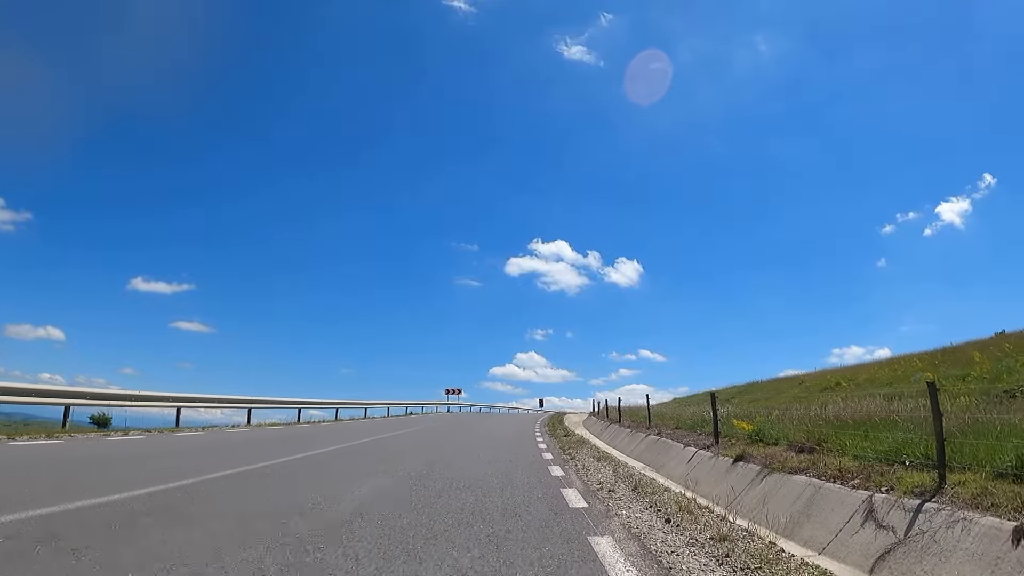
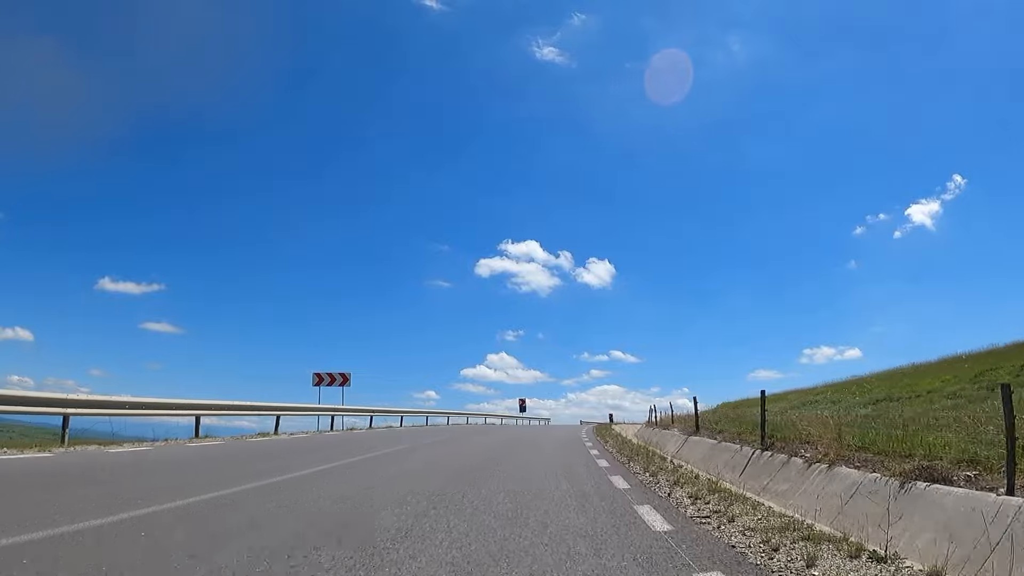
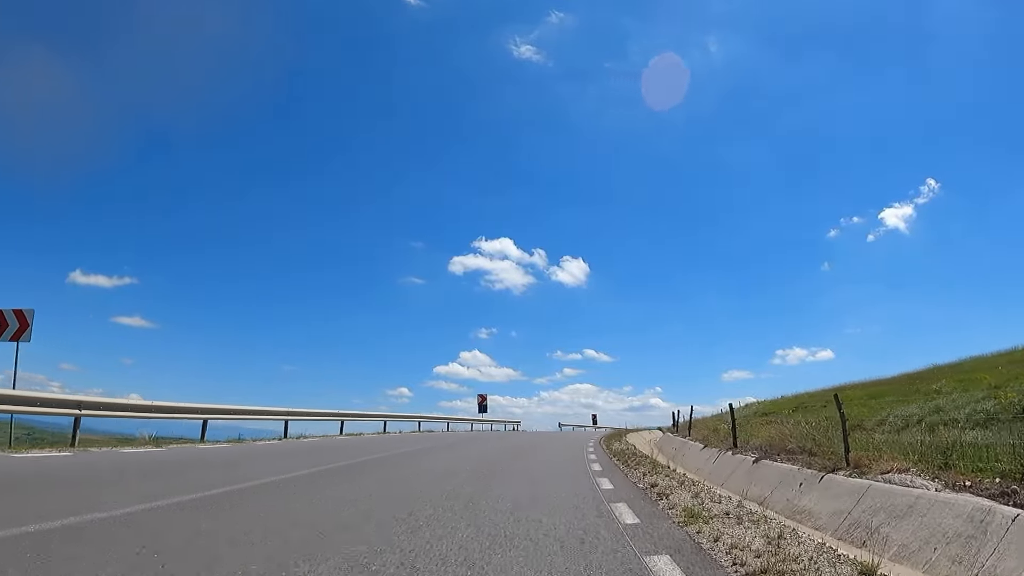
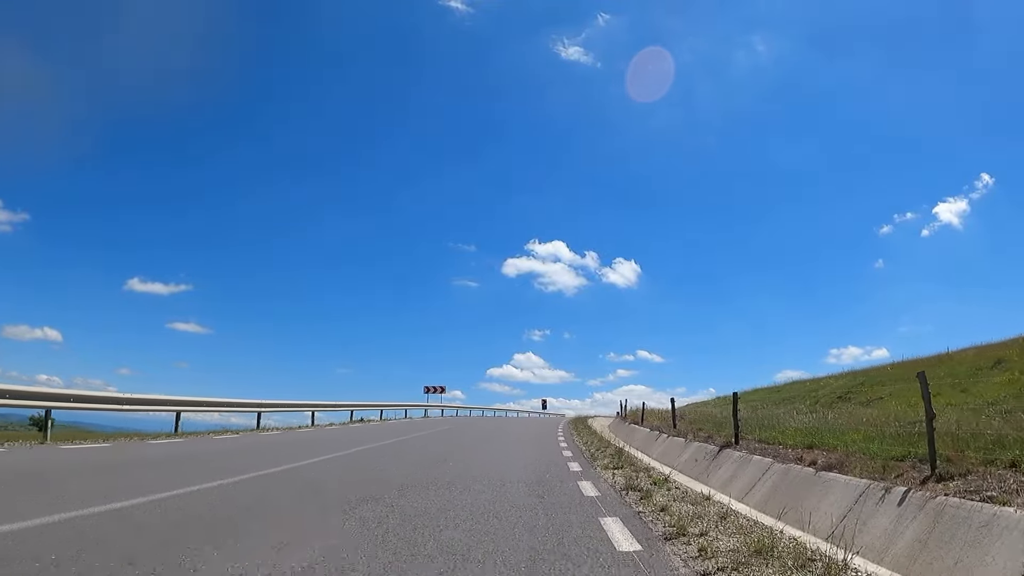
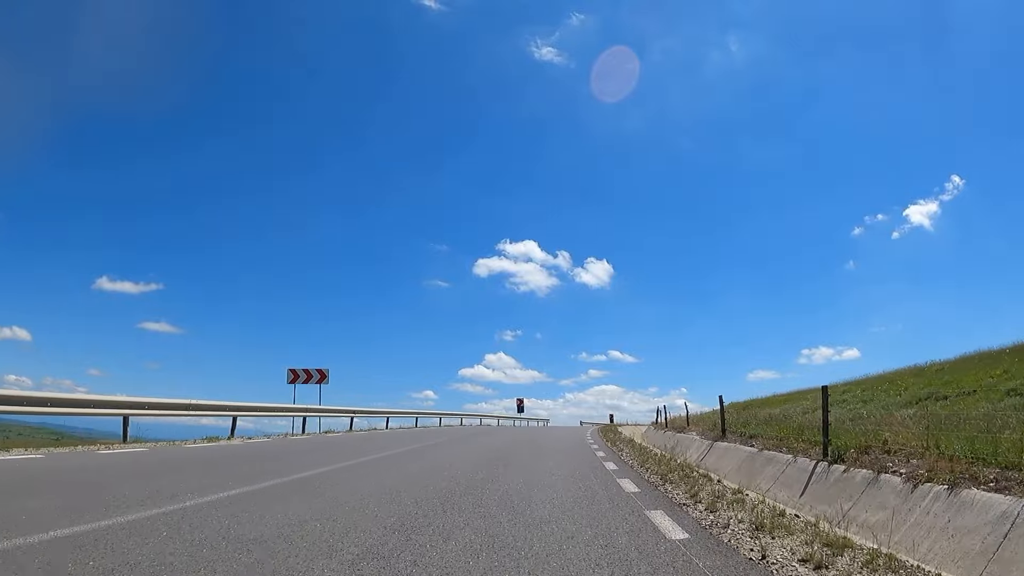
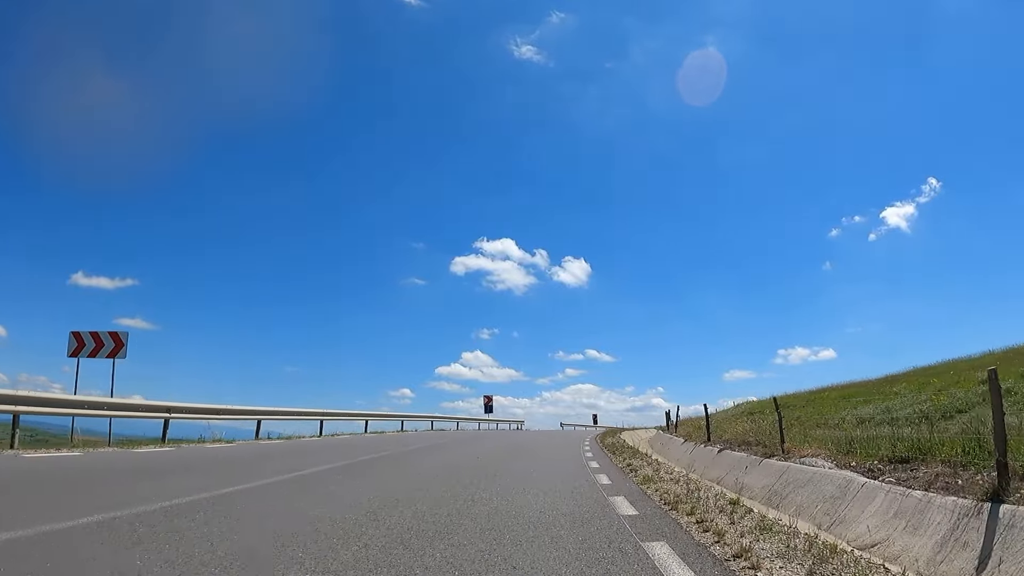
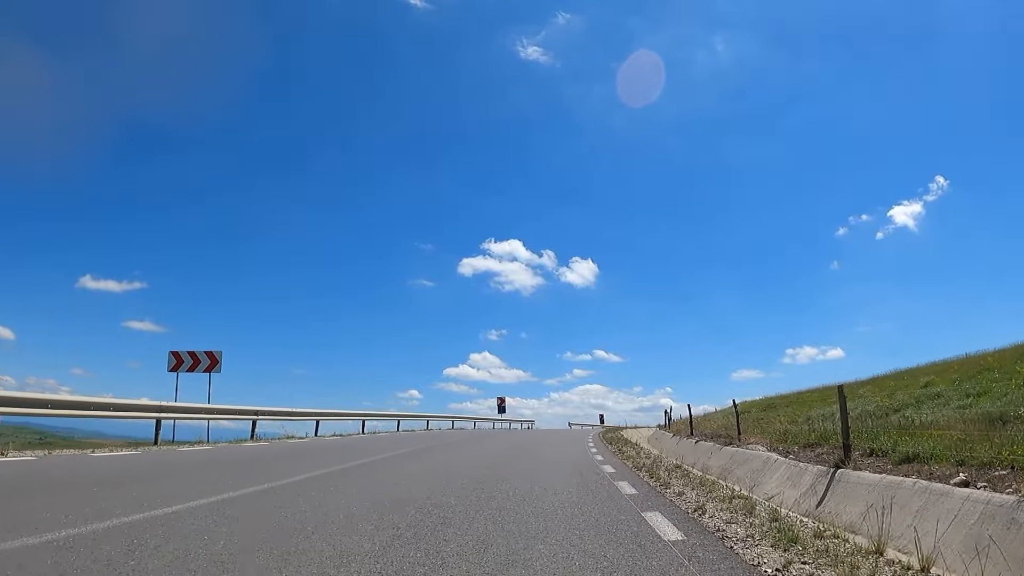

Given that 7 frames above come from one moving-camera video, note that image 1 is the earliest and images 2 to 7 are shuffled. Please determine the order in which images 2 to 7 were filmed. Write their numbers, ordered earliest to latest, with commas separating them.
4, 2, 5, 7, 6, 3
